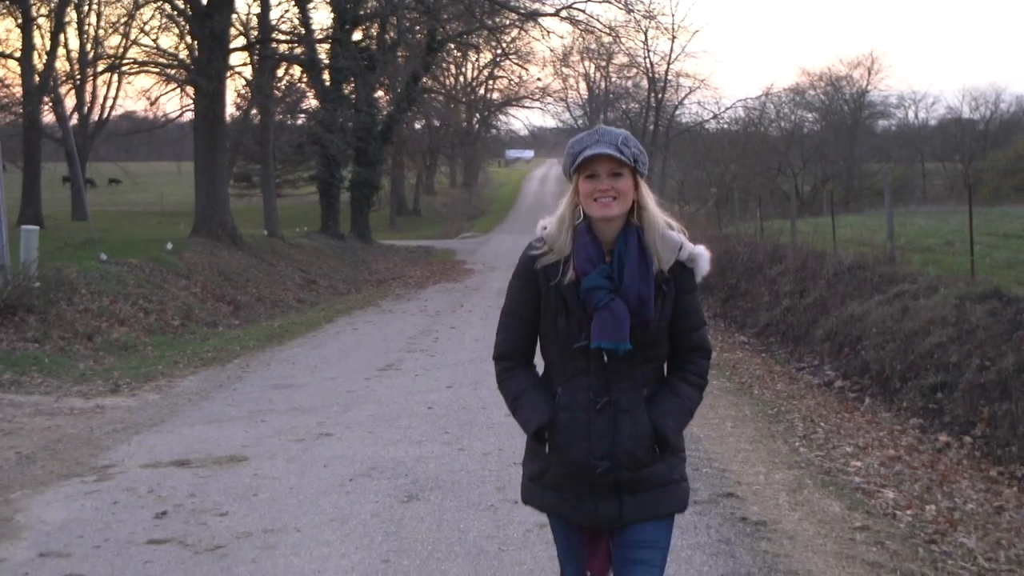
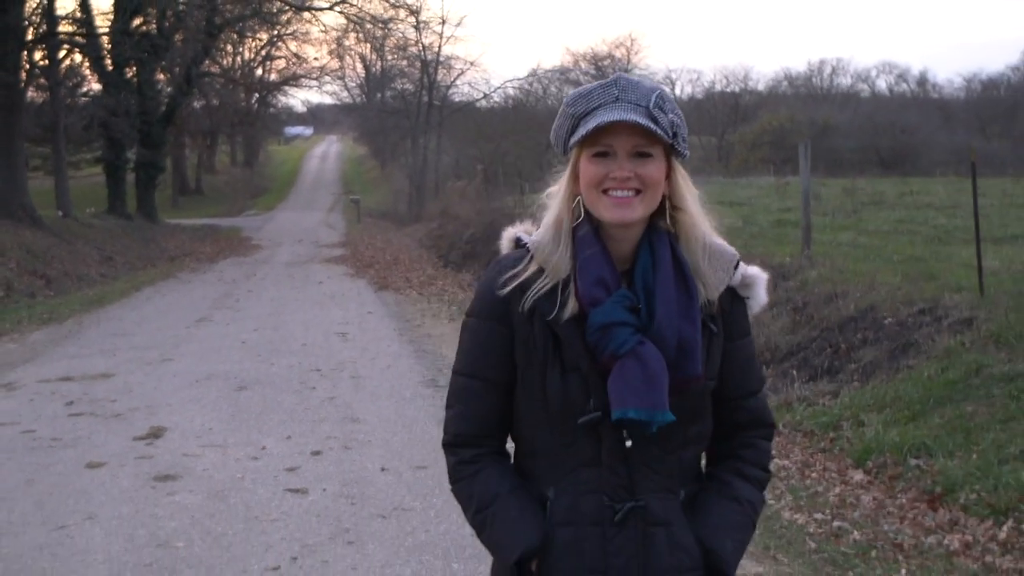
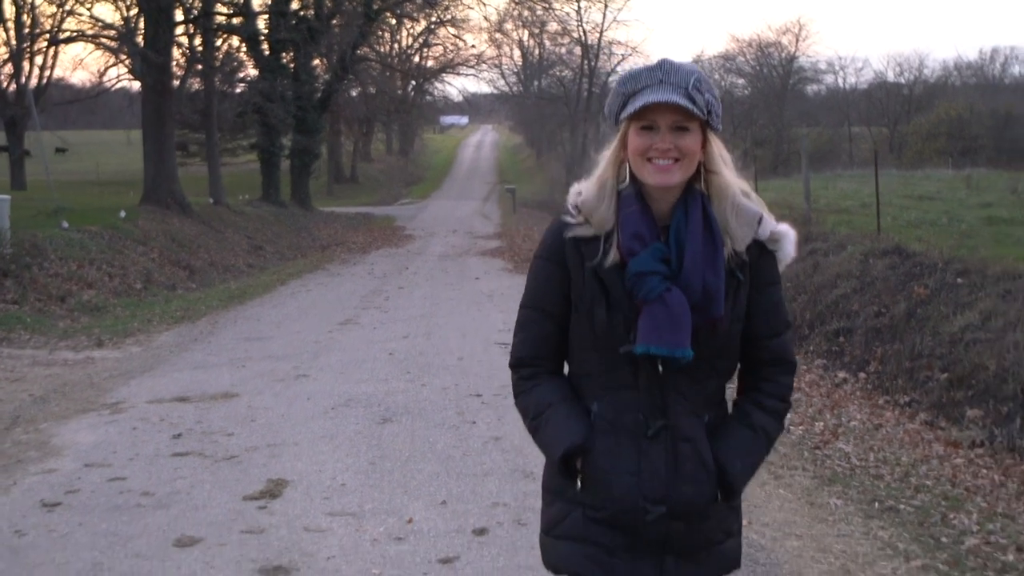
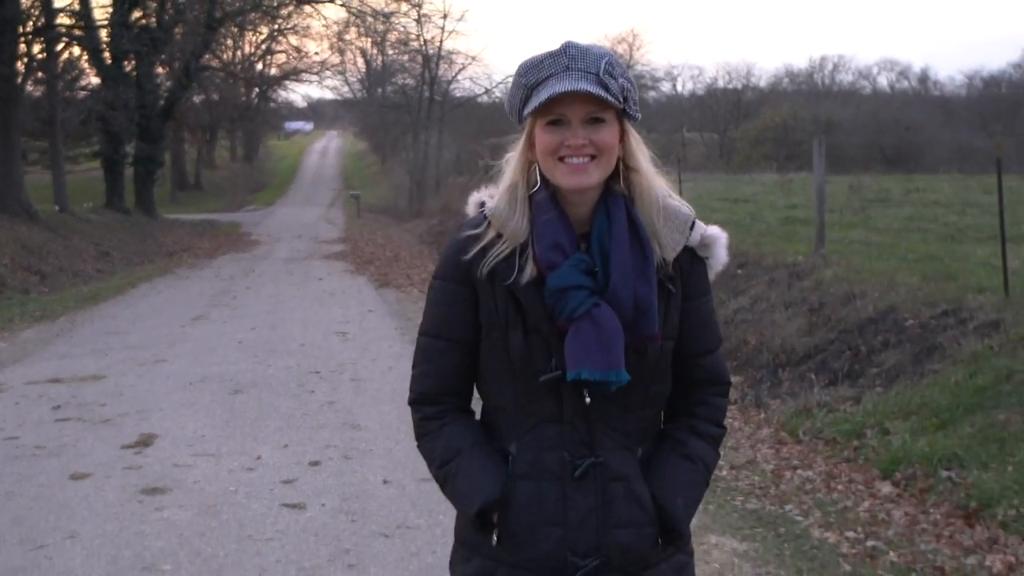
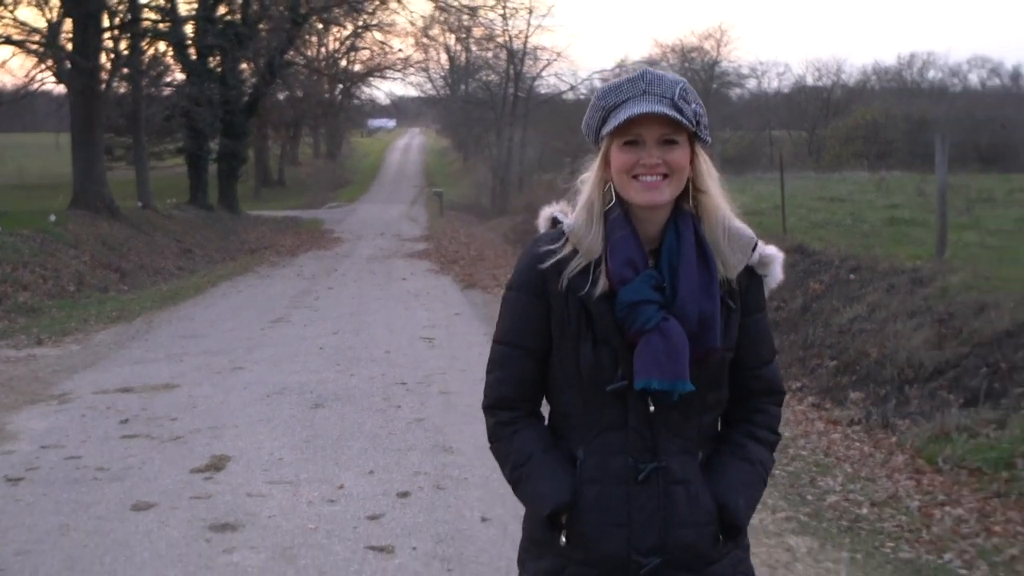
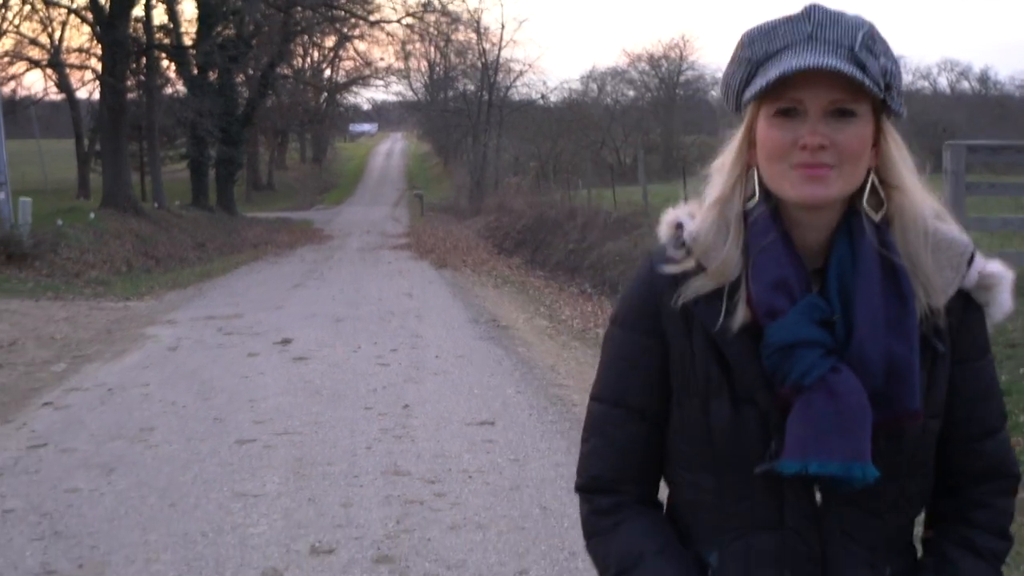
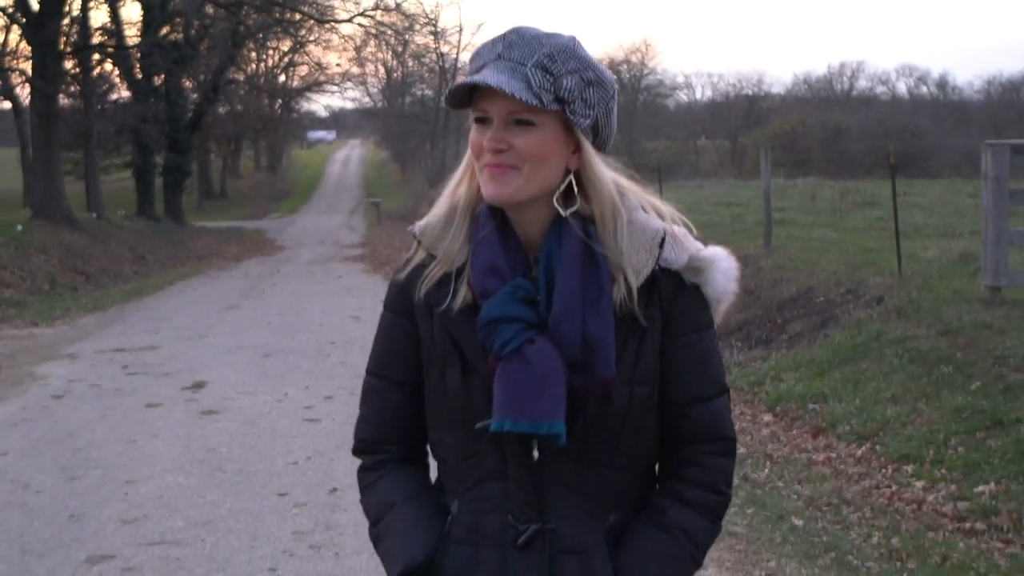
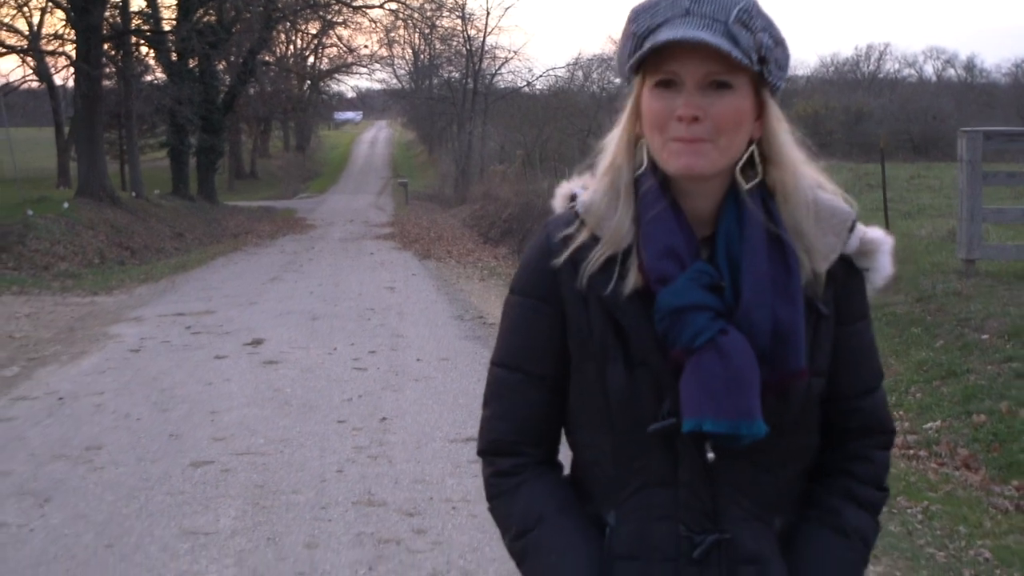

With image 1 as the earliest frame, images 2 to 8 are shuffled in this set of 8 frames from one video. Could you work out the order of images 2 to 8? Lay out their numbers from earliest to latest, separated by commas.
3, 5, 4, 2, 7, 8, 6
